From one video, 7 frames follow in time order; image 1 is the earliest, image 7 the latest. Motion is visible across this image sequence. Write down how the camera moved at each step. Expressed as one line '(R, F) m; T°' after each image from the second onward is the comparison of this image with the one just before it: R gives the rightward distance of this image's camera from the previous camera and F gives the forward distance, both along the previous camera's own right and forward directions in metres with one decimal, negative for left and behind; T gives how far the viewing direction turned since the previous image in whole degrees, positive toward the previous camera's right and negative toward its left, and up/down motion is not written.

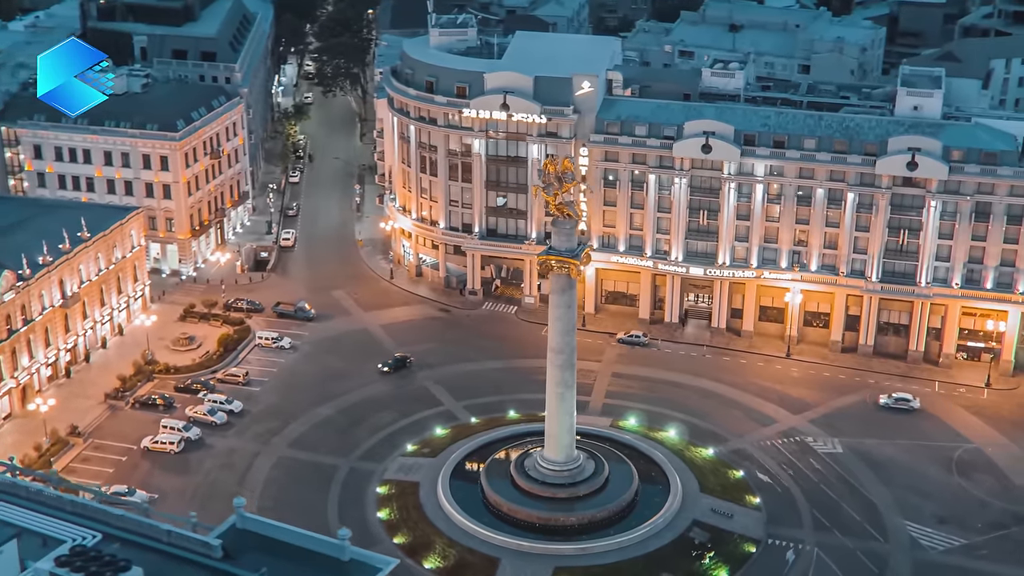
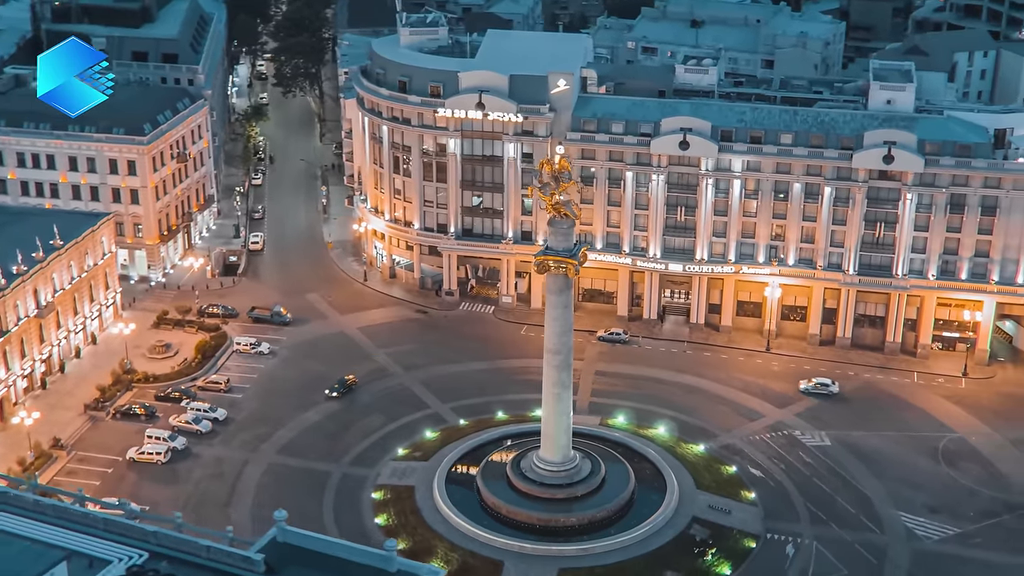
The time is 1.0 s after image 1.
(-4.6, +1.0) m; +3°
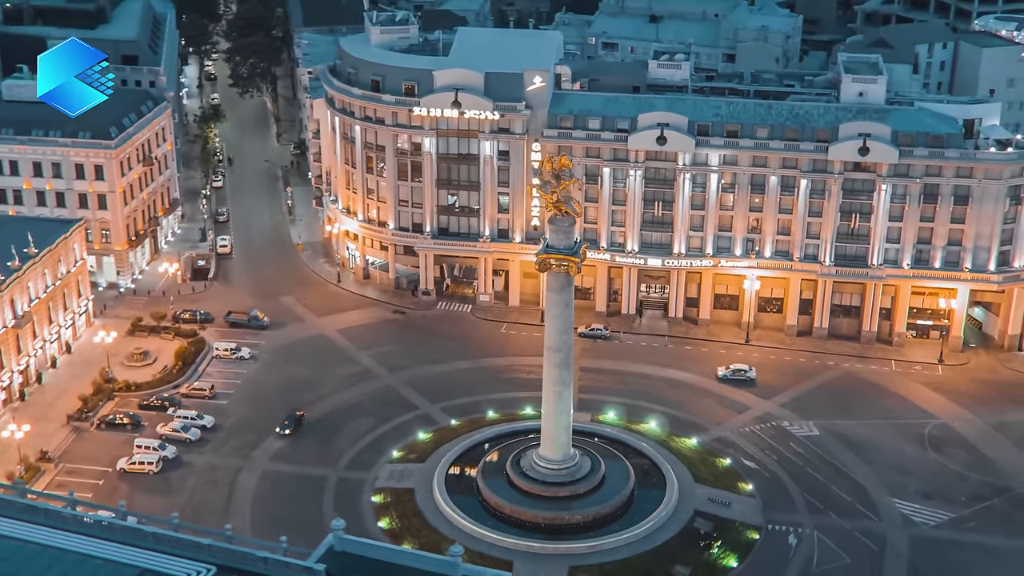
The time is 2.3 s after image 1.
(-5.5, +0.6) m; +3°
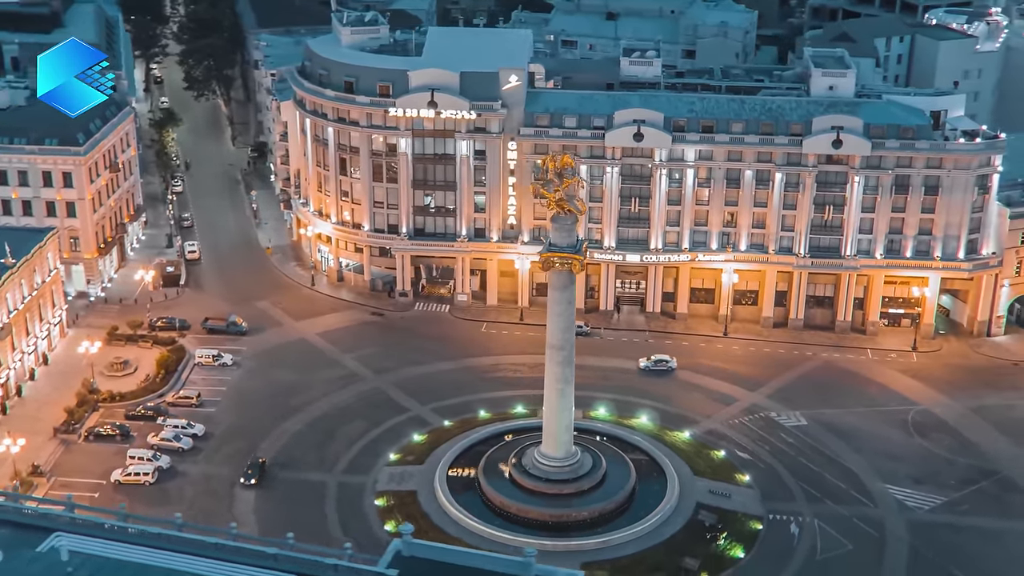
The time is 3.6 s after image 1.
(-5.9, +0.1) m; +3°
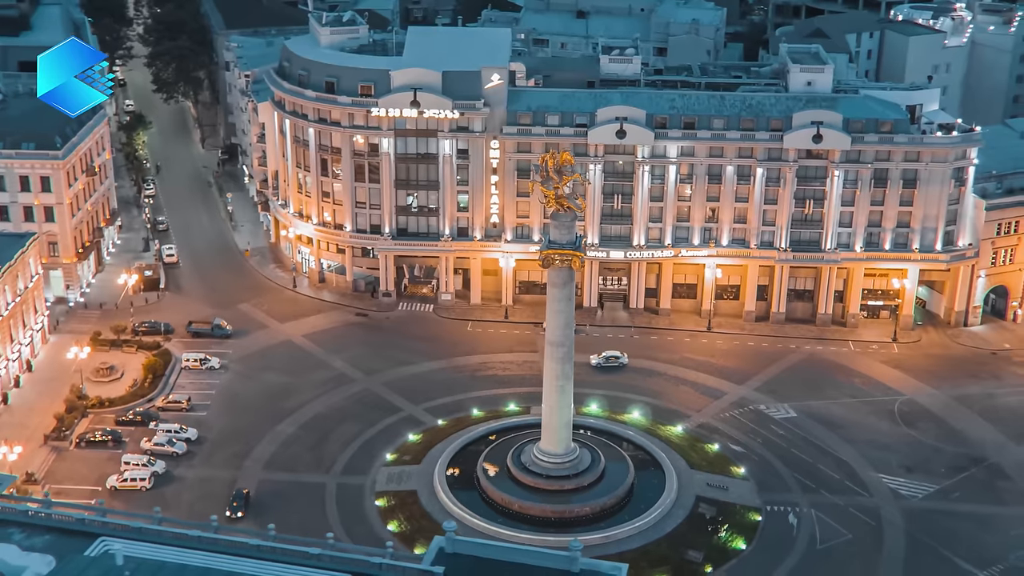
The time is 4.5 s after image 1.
(-3.9, -0.2) m; +2°
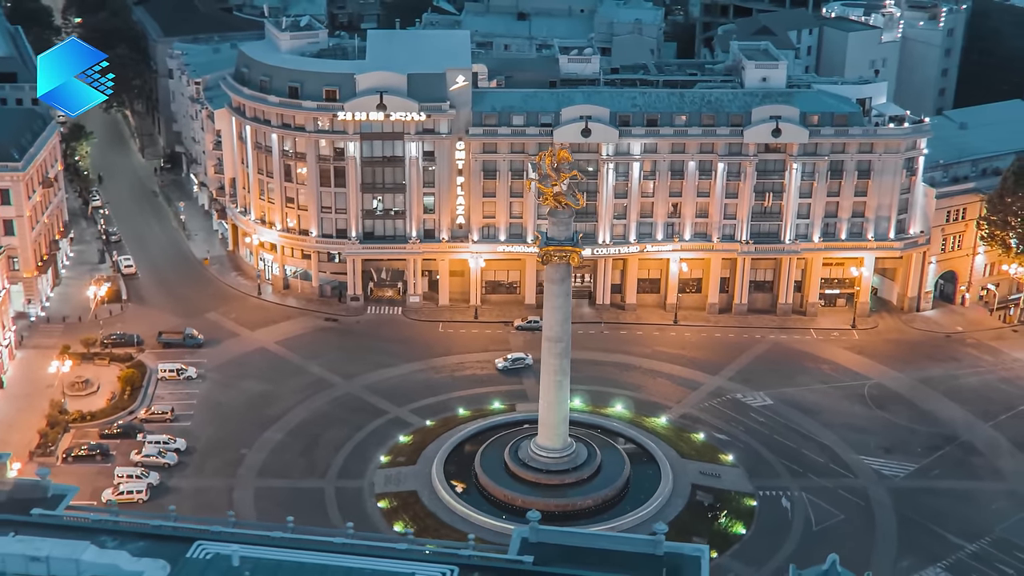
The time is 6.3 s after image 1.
(-7.7, -1.0) m; +4°
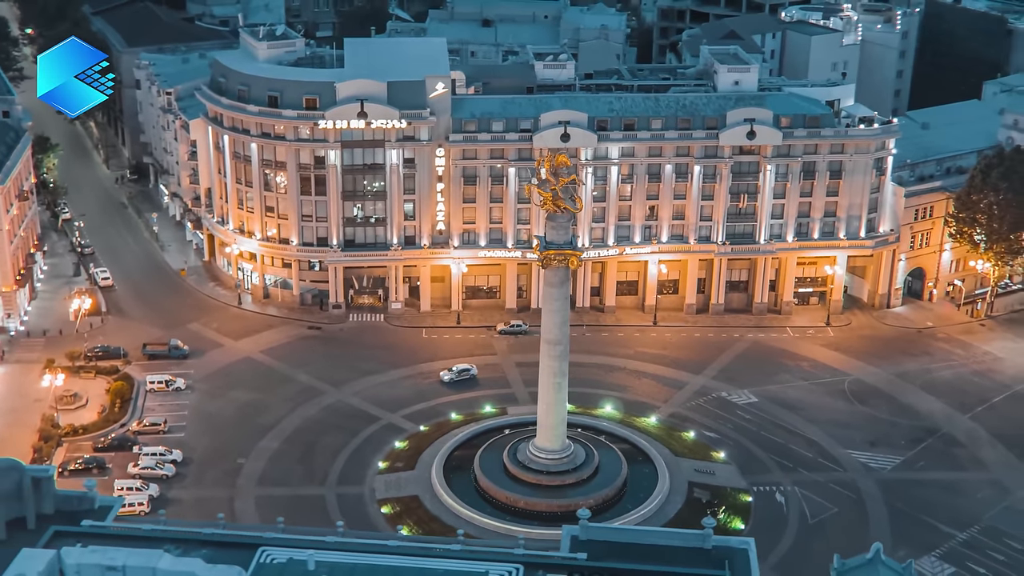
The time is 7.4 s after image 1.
(-4.8, -1.3) m; +3°
